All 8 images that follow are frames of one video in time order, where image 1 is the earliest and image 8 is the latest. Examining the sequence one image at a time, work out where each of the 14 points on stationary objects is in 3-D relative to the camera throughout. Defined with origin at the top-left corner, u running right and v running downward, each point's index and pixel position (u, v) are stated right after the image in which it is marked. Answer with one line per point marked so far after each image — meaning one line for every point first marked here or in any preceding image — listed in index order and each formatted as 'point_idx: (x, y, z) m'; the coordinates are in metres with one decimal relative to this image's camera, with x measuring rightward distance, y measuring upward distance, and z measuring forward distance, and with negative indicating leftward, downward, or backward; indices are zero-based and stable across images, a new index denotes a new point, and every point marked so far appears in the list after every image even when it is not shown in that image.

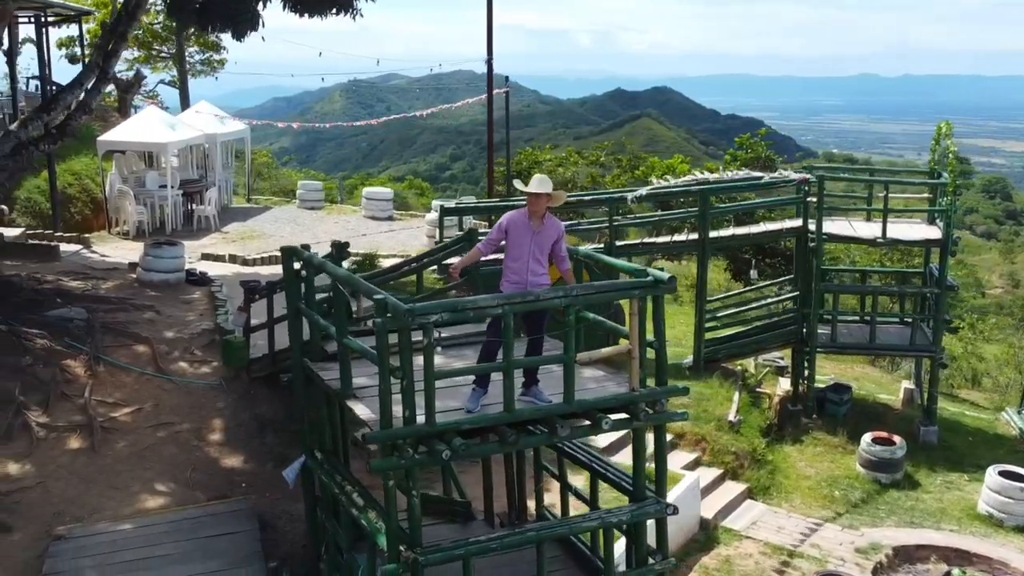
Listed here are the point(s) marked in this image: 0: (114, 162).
0: (-6.2, +2.0, +15.7) m
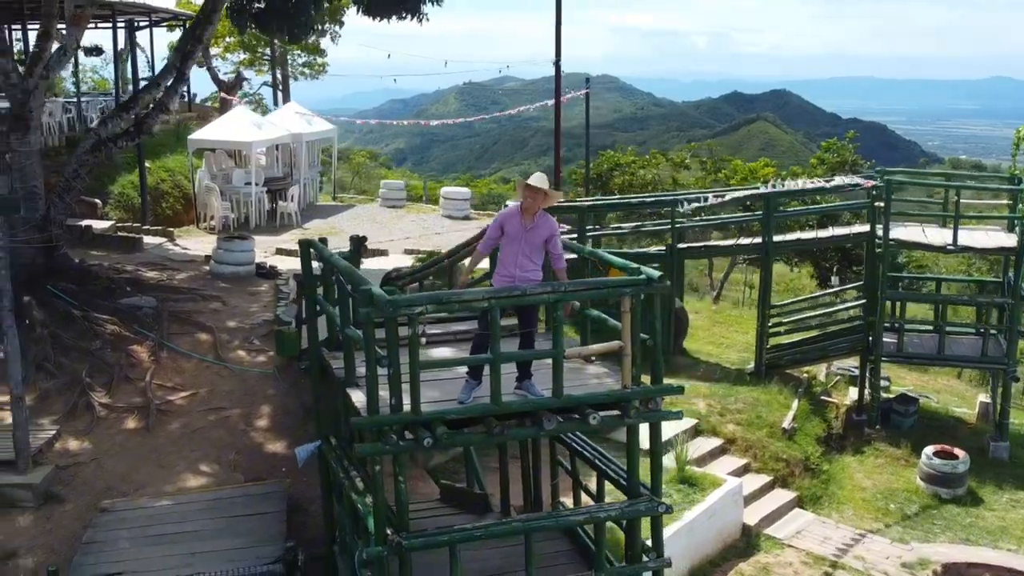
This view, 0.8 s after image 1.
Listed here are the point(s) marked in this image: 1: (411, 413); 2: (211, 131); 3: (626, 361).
0: (-5.0, +2.1, +16.5) m
1: (-0.5, -0.6, +5.1) m
2: (-4.9, +2.6, +16.3) m
3: (+0.6, -0.4, +5.4) m
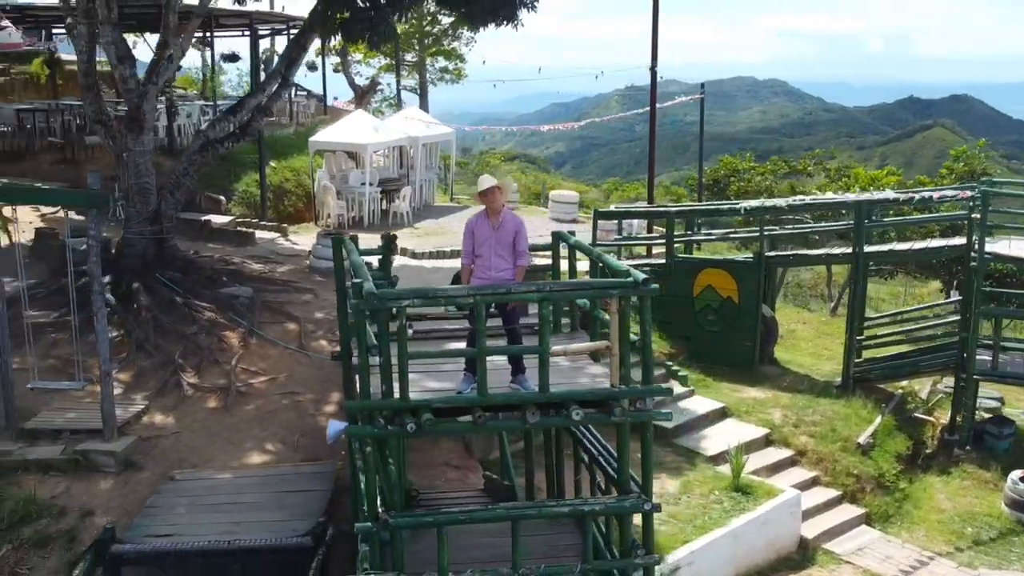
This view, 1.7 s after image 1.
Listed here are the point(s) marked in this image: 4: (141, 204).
0: (-3.2, +2.2, +17.4) m
1: (-0.6, -0.6, +5.4) m
2: (-3.1, +2.7, +17.2) m
3: (+0.6, -0.4, +5.6) m
4: (-4.2, +0.9, +11.3) m
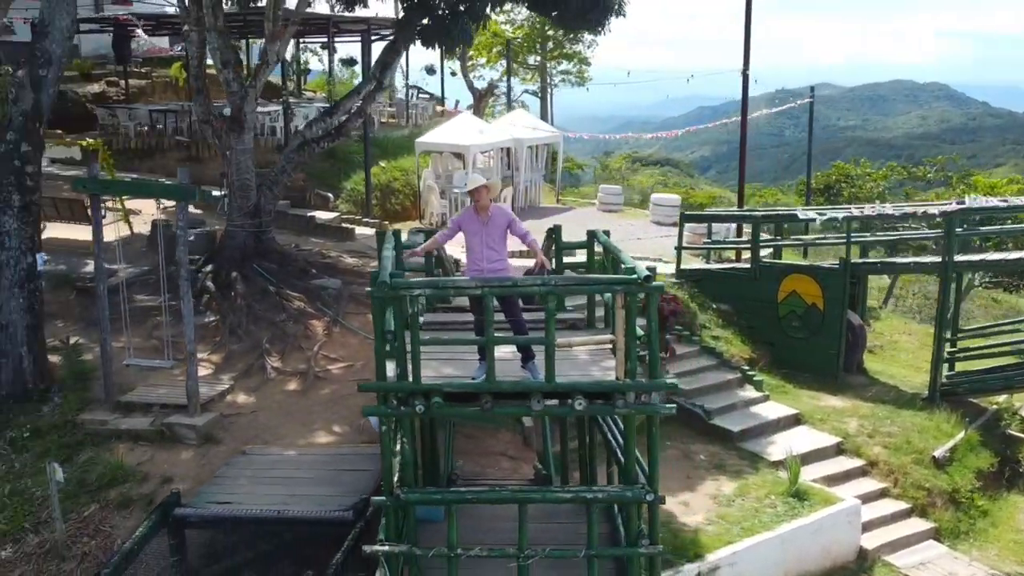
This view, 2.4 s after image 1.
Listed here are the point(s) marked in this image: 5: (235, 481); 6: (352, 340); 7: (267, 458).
0: (-1.4, +2.3, +18.0) m
1: (-0.6, -0.5, +5.8) m
2: (-1.3, +2.7, +17.8) m
3: (+0.6, -0.4, +5.8) m
4: (-3.2, +1.1, +12.1) m
5: (-2.2, -1.6, +8.2) m
6: (-1.8, -0.6, +11.1) m
7: (-2.1, -1.5, +8.6) m
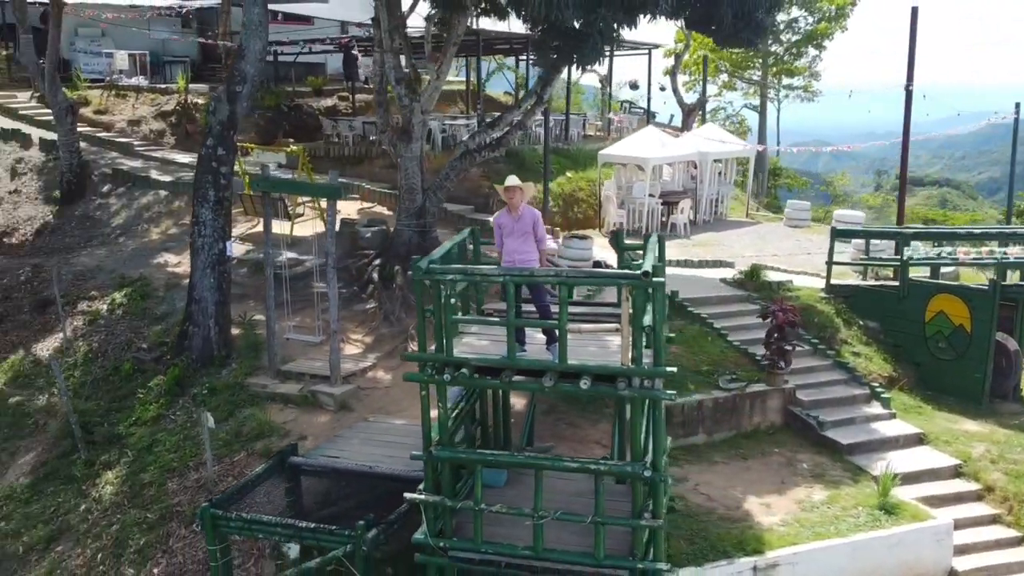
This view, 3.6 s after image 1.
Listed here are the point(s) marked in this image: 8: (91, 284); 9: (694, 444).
0: (+1.9, +2.2, +18.8) m
1: (-0.4, -0.4, +6.7) m
2: (+2.0, +2.6, +18.6) m
3: (+0.7, -0.3, +6.5) m
4: (-1.4, +1.2, +13.5) m
5: (-1.5, -1.4, +9.4) m
6: (-0.3, -0.5, +12.2) m
7: (-1.3, -1.3, +9.8) m
8: (-6.0, +0.1, +14.3) m
9: (+2.0, -1.7, +10.9) m
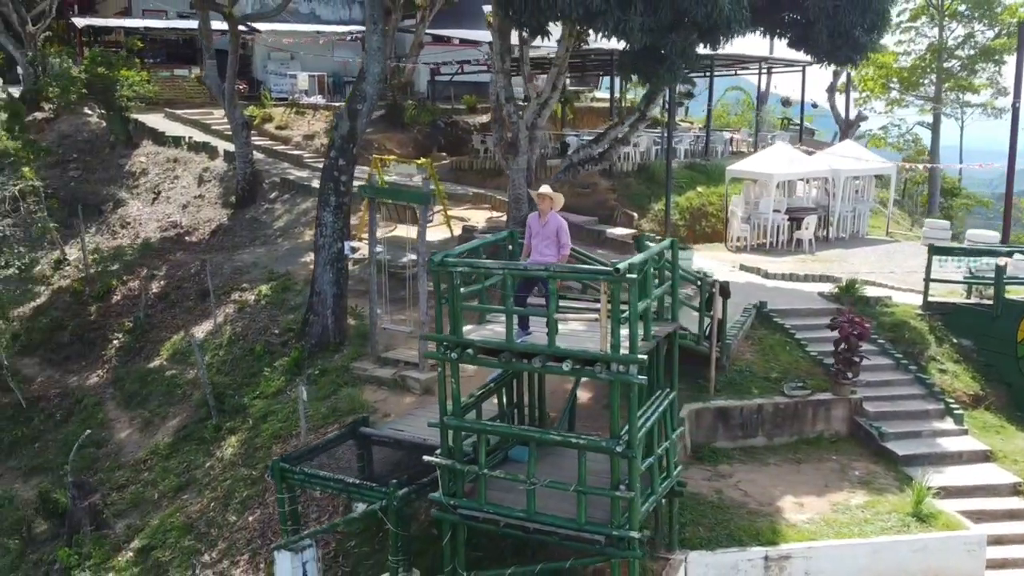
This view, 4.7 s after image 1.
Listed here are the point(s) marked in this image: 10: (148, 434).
0: (+4.4, +1.9, +19.1) m
1: (-0.4, -0.4, +7.8) m
2: (+4.5, +2.3, +18.9) m
3: (+0.6, -0.3, +7.3) m
4: (+0.1, +1.1, +14.6) m
5: (-1.0, -1.4, +10.6) m
6: (+0.8, -0.6, +13.1) m
7: (-0.6, -1.3, +11.0) m
8: (-4.3, +0.2, +16.3) m
9: (+2.7, -1.8, +11.3) m
10: (-4.8, -2.0, +13.4) m
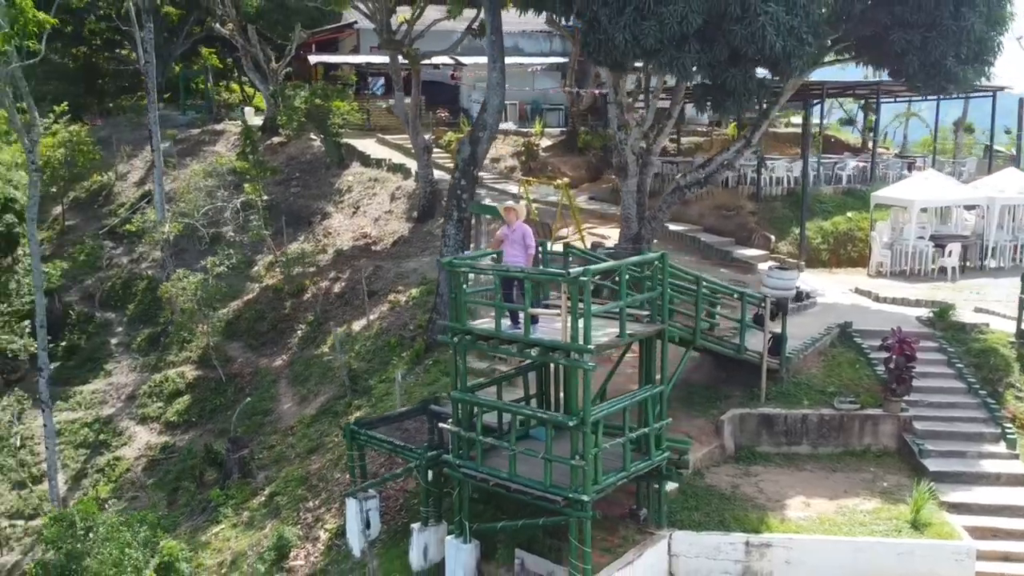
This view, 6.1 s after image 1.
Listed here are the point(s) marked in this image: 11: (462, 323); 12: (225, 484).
0: (+7.2, +1.4, +19.2) m
1: (-0.5, -0.4, +9.5) m
2: (+7.2, +1.9, +19.0) m
3: (+0.4, -0.3, +8.7) m
4: (+1.8, +0.9, +16.0) m
5: (-0.3, -1.4, +12.4) m
6: (+2.1, -0.7, +14.3) m
7: (+0.1, -1.4, +12.6) m
8: (-2.0, +0.1, +18.7) m
9: (+3.4, -2.0, +12.1) m
10: (-3.3, -1.9, +16.1) m
11: (-0.5, -0.3, +9.4) m
12: (-4.1, -2.8, +14.4) m
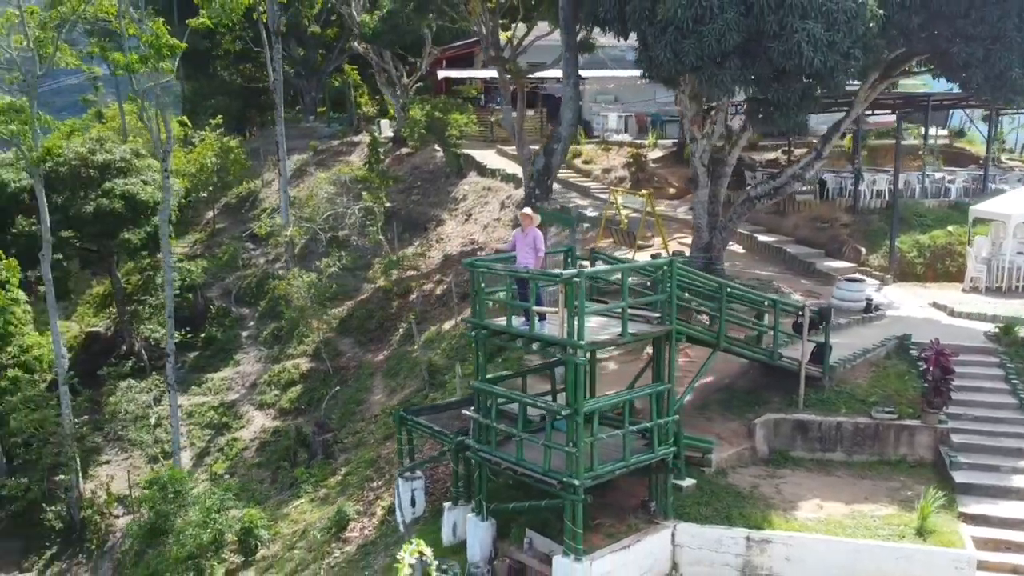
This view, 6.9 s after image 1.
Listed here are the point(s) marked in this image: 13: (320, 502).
0: (+8.9, +1.1, +18.8) m
1: (-0.3, -0.3, +10.4) m
2: (+8.9, +1.6, +18.6) m
3: (+0.4, -0.3, +9.5) m
4: (+3.0, +0.8, +16.4) m
5: (+0.3, -1.4, +13.2) m
6: (+3.0, -0.9, +14.7) m
7: (+0.7, -1.4, +13.4) m
8: (-0.3, +0.1, +19.8) m
9: (+3.9, -2.1, +12.3) m
10: (-2.1, -1.9, +17.3) m
11: (-0.3, -0.3, +10.3) m
12: (-3.2, -2.8, +15.8) m
13: (-2.7, -3.1, +14.4) m
